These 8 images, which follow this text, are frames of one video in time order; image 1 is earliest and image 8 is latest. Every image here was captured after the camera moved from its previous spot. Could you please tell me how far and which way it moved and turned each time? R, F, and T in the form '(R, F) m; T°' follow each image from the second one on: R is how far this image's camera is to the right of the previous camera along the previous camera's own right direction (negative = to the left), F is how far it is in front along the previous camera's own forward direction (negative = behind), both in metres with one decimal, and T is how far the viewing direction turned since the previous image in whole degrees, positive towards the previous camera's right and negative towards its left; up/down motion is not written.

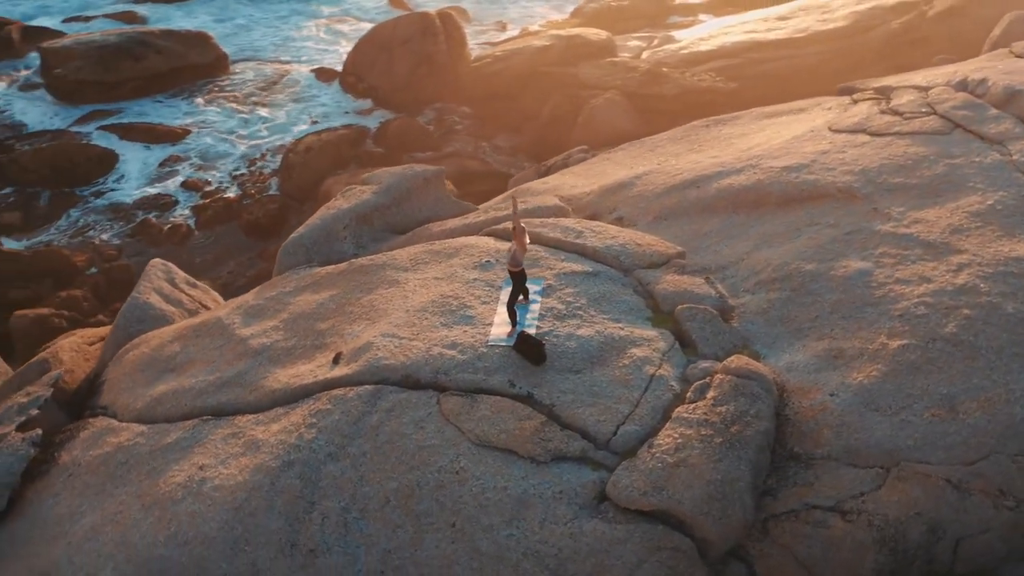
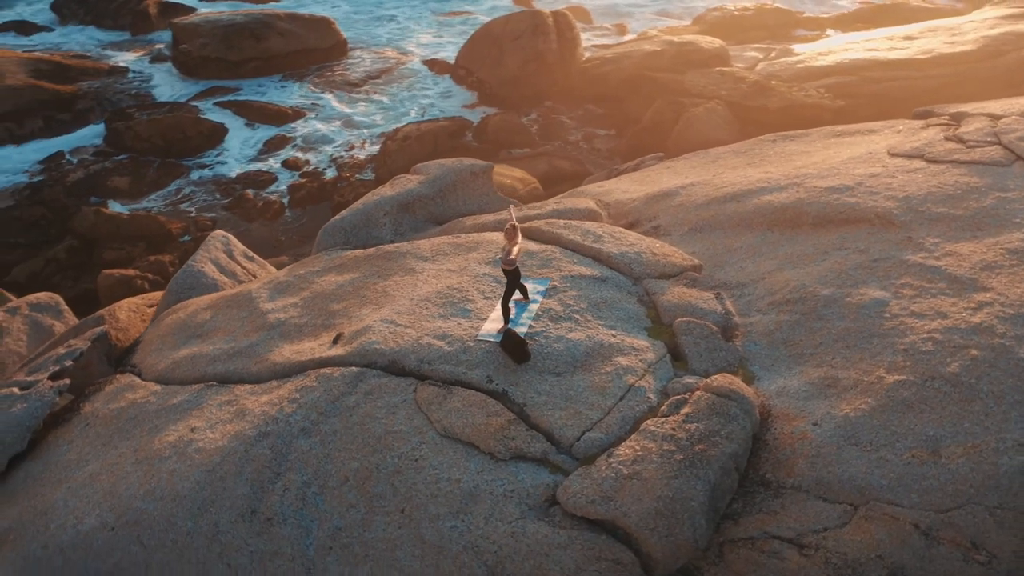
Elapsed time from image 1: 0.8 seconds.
(+0.8, 0.0) m; -8°
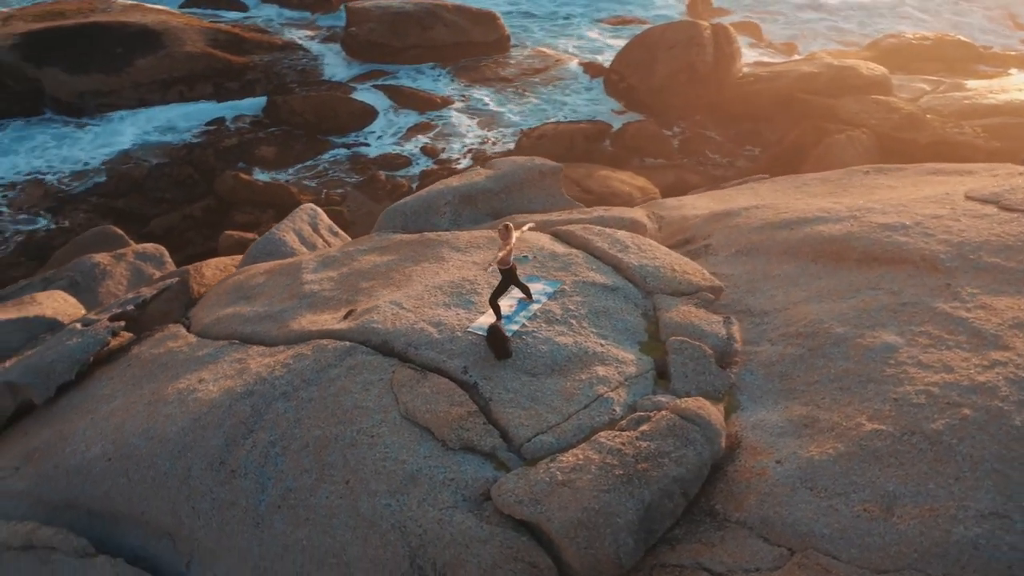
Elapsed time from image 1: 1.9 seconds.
(+1.1, +0.1) m; -11°
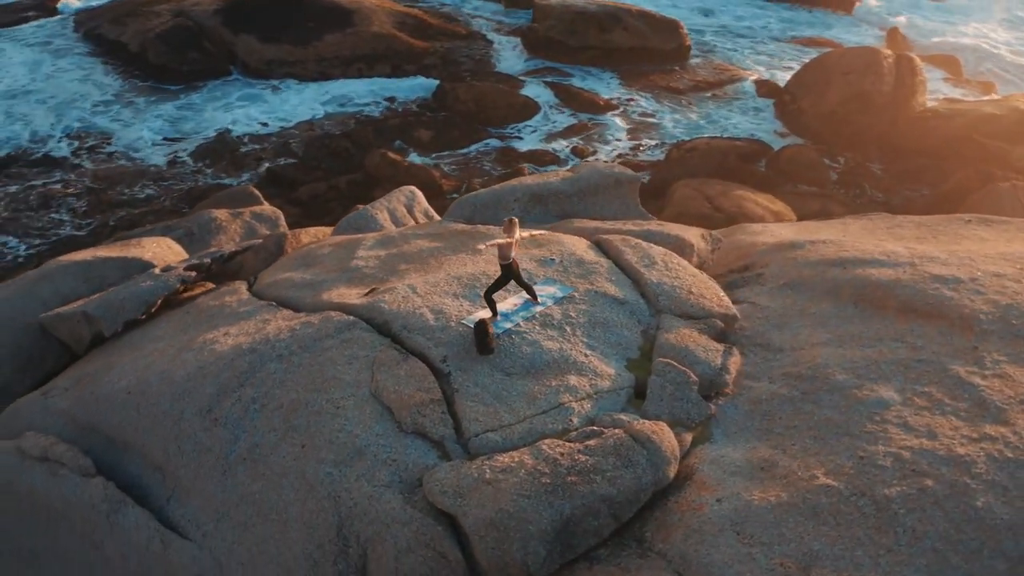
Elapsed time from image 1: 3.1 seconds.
(+1.2, +0.1) m; -12°
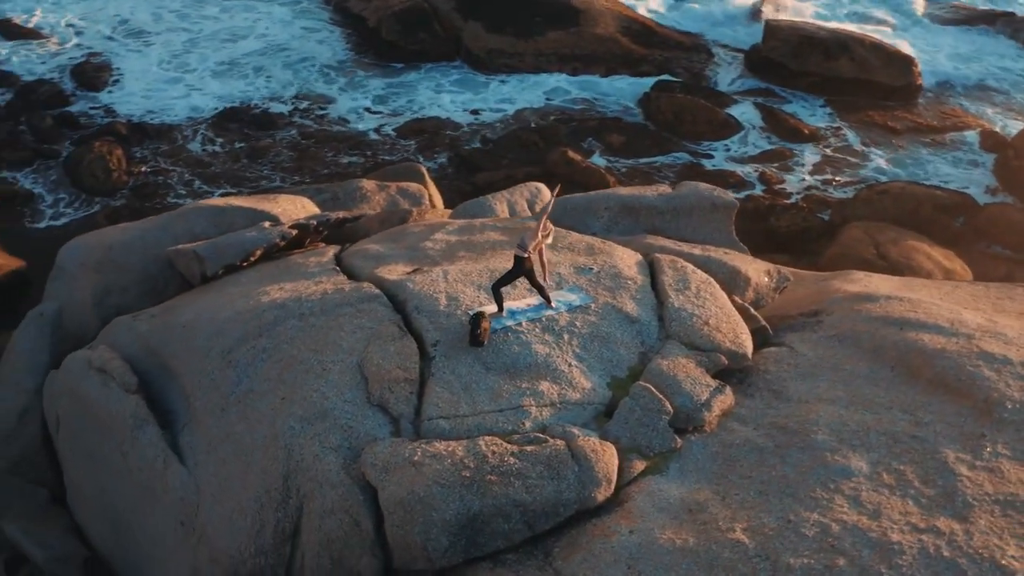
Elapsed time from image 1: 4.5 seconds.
(+1.4, +0.1) m; -14°
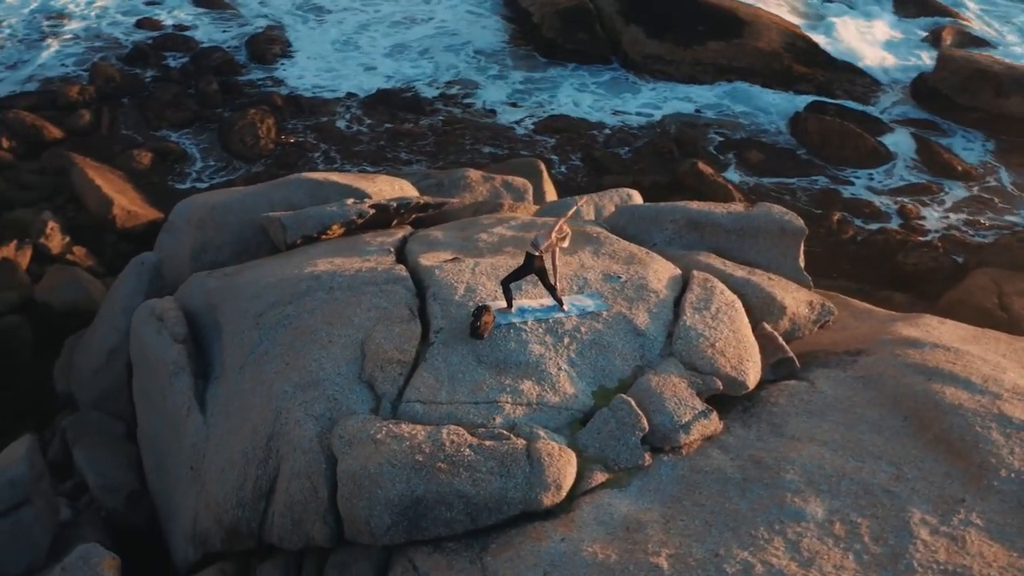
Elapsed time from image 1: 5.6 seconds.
(+1.0, +0.1) m; -10°
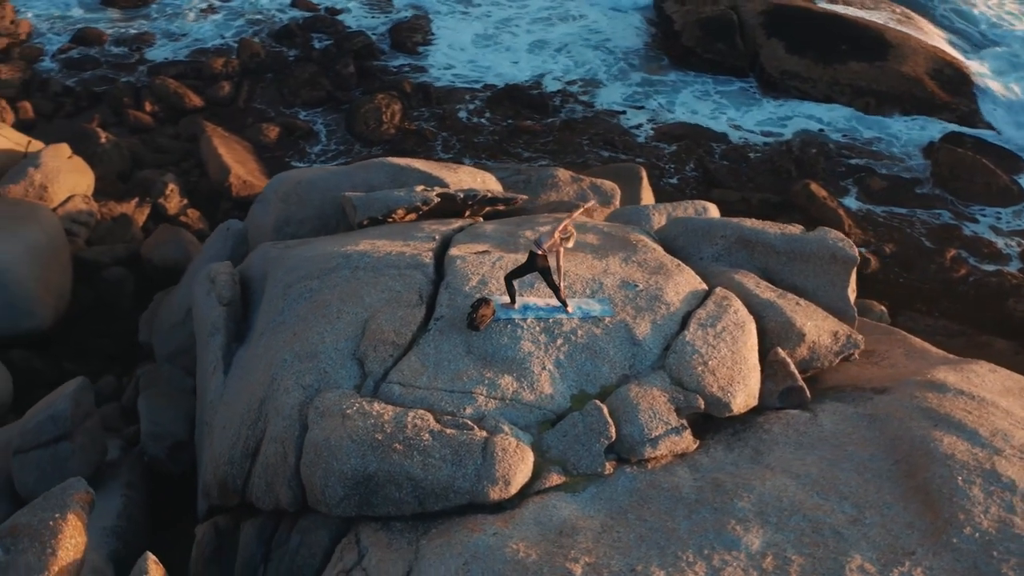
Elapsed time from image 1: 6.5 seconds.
(+0.9, 0.0) m; -9°
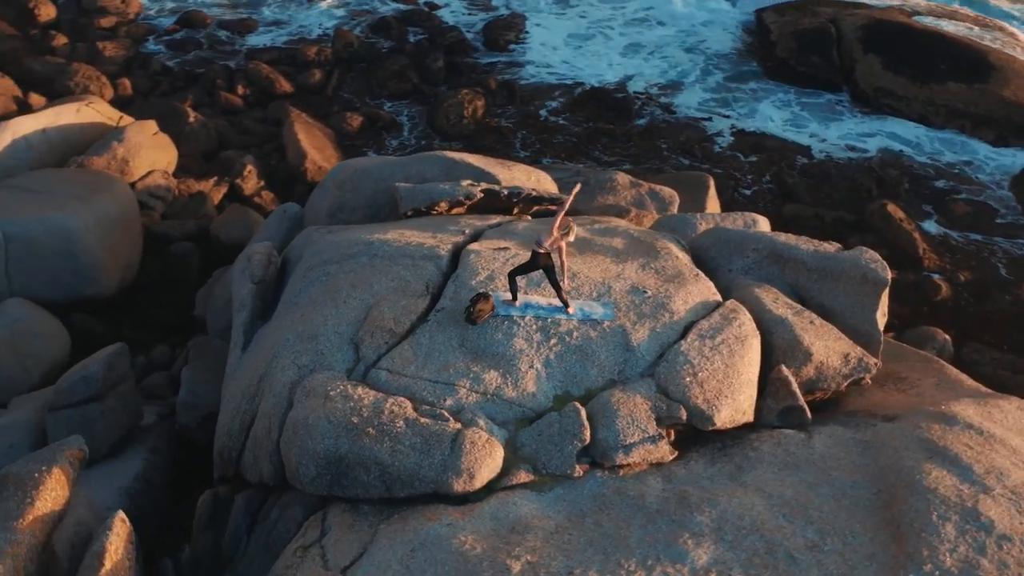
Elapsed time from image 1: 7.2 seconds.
(+0.6, 0.0) m; -6°
